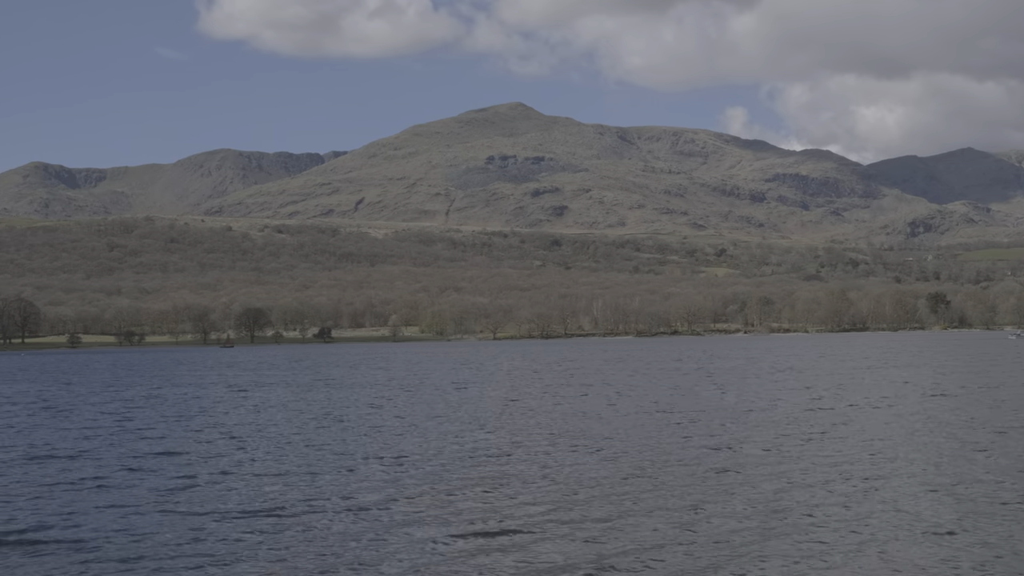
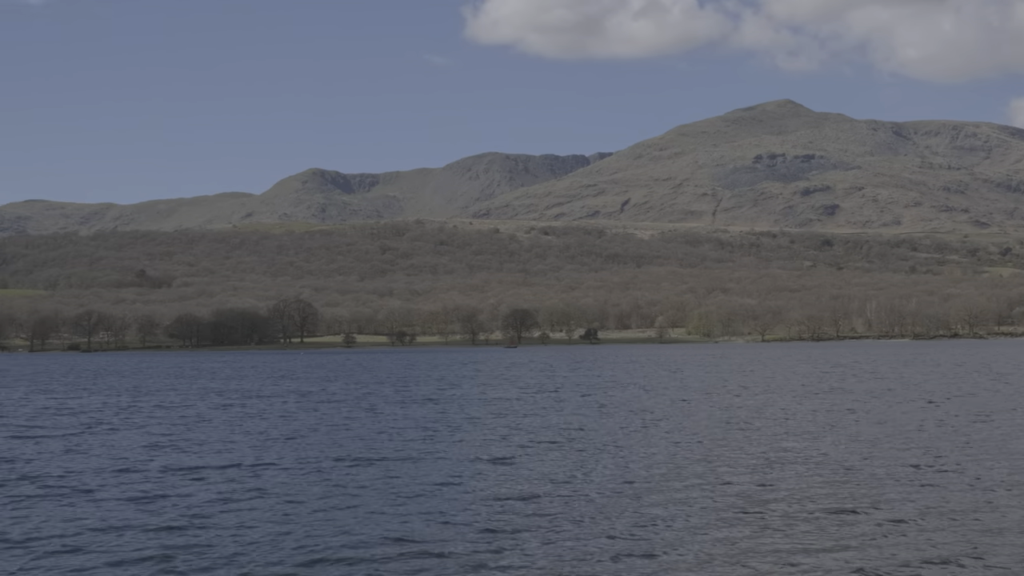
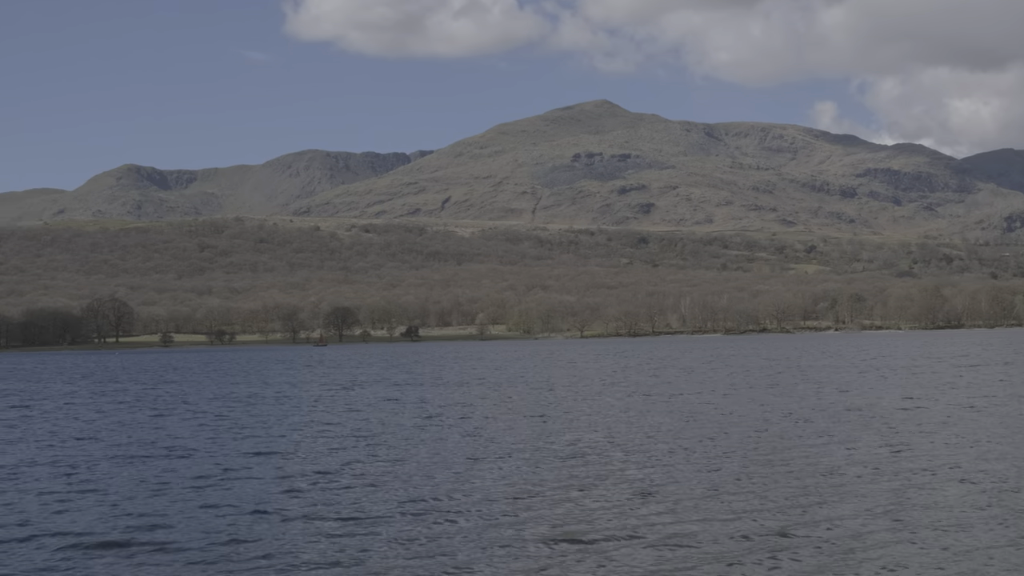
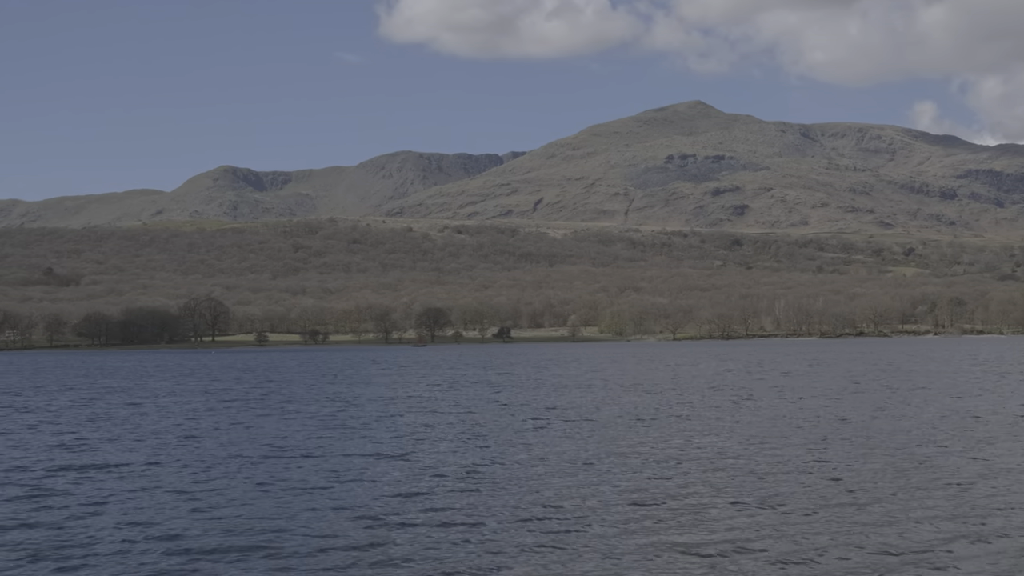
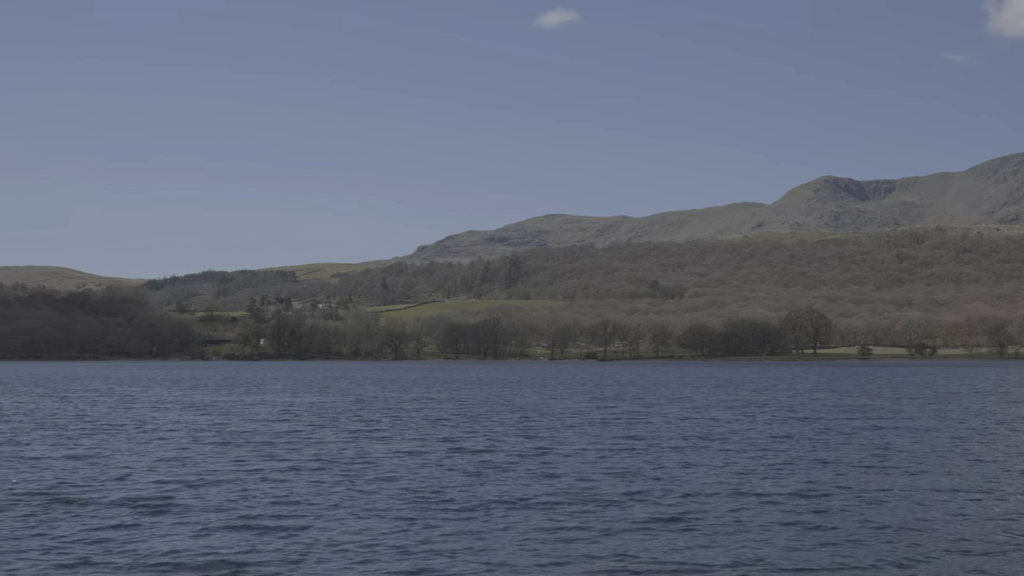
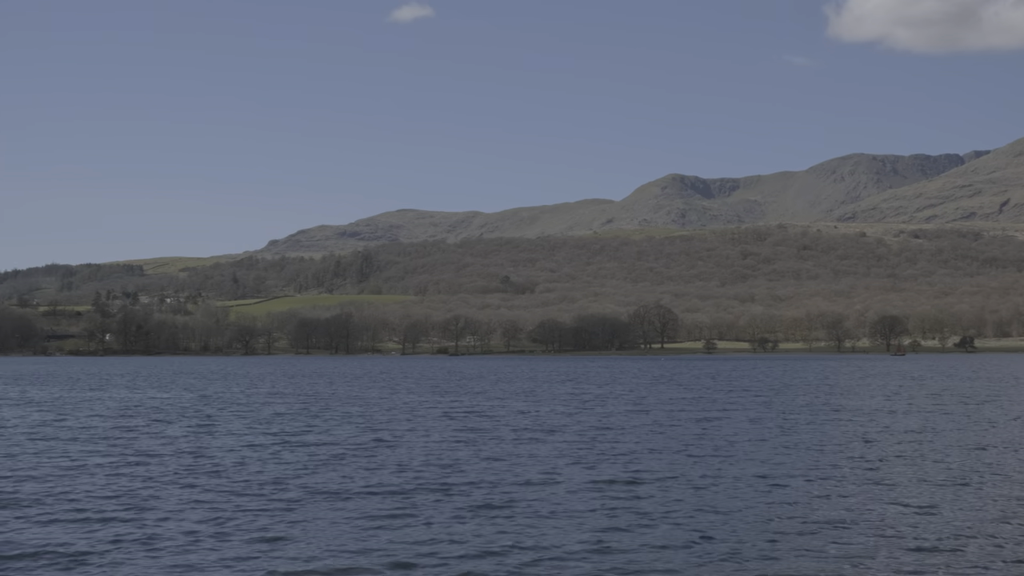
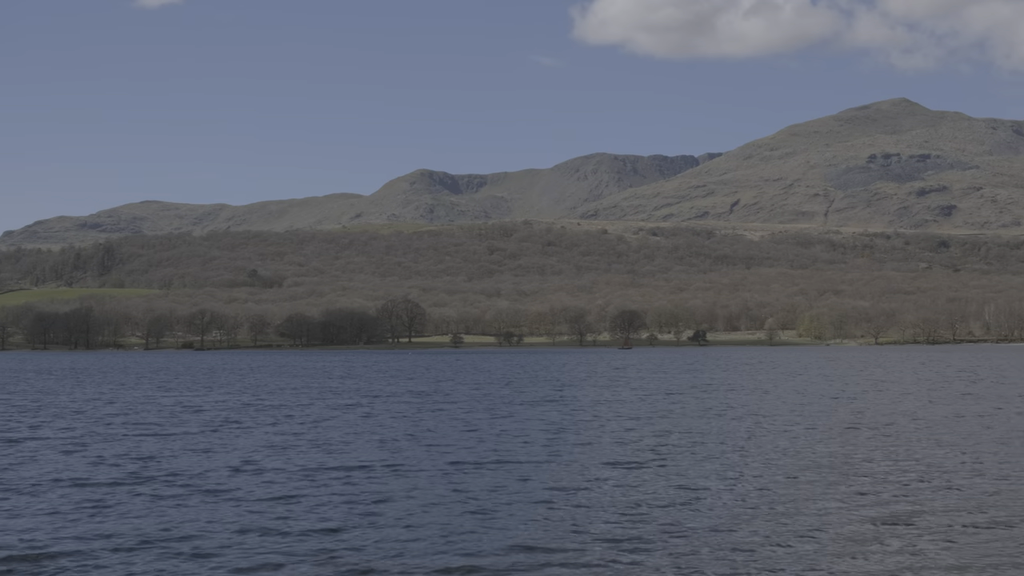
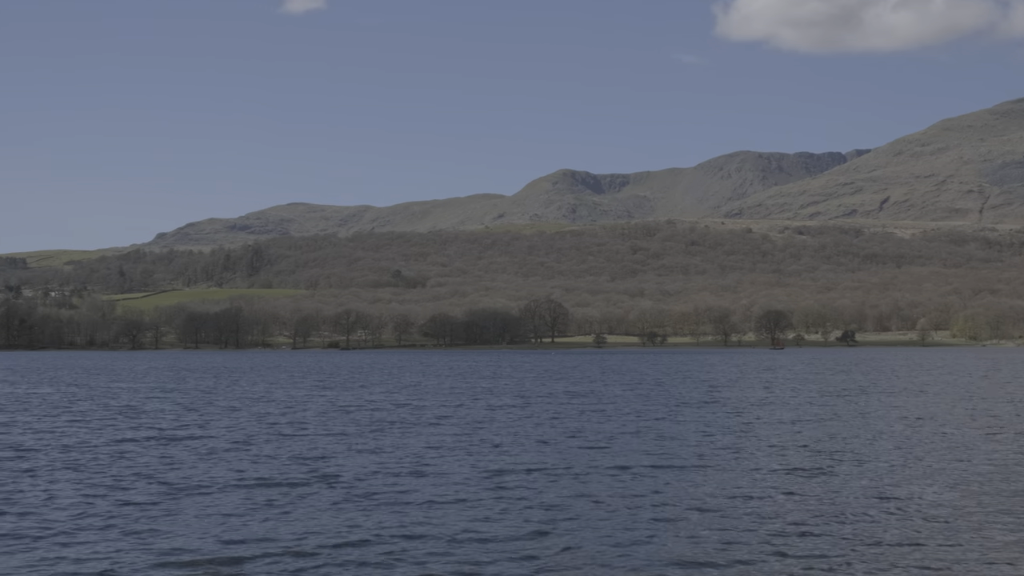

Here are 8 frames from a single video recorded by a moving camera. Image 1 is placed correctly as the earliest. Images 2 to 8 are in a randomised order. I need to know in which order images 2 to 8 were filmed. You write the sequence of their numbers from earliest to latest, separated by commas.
3, 4, 2, 7, 8, 6, 5
